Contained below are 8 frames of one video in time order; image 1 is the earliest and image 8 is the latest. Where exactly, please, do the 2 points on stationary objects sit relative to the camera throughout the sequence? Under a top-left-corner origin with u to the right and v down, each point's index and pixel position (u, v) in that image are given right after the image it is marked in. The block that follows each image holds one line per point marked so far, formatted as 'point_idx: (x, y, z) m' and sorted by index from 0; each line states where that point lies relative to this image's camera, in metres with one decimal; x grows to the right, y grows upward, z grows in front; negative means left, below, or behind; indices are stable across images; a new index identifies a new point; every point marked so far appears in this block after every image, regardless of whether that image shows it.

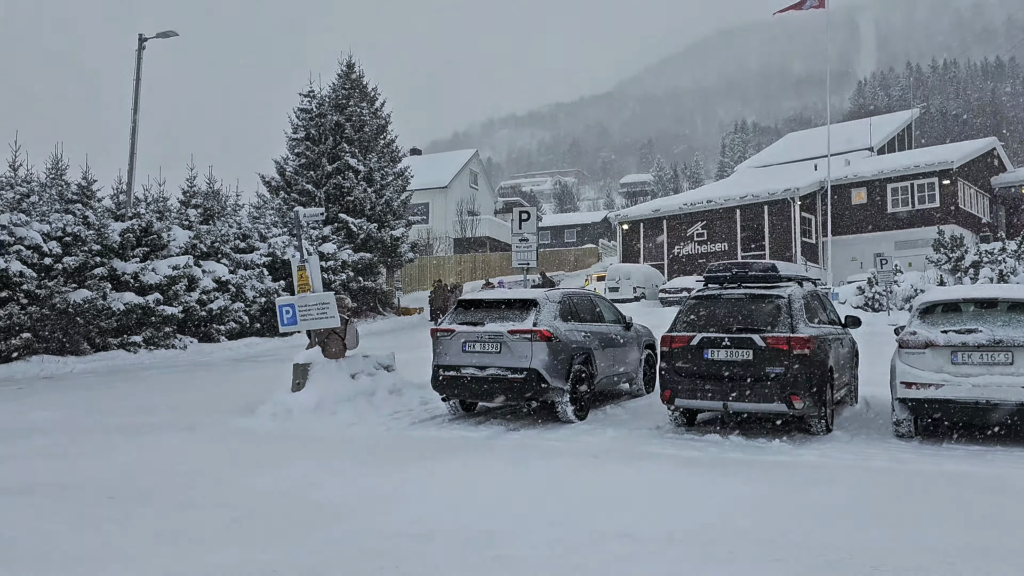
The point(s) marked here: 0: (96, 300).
0: (-9.0, -0.3, +17.8) m
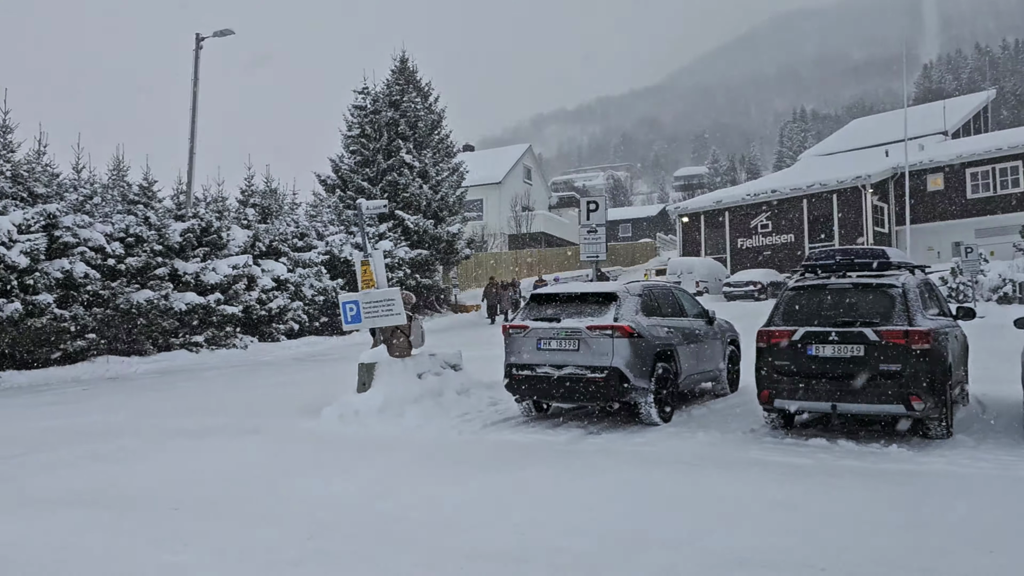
0: (-7.6, -0.3, +17.7) m
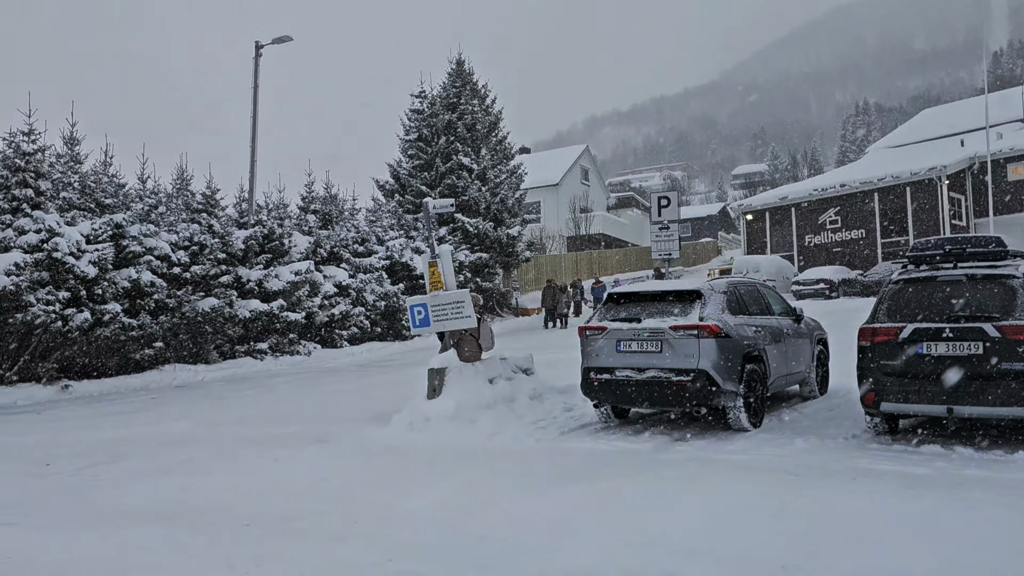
0: (-6.2, -0.4, +17.7) m
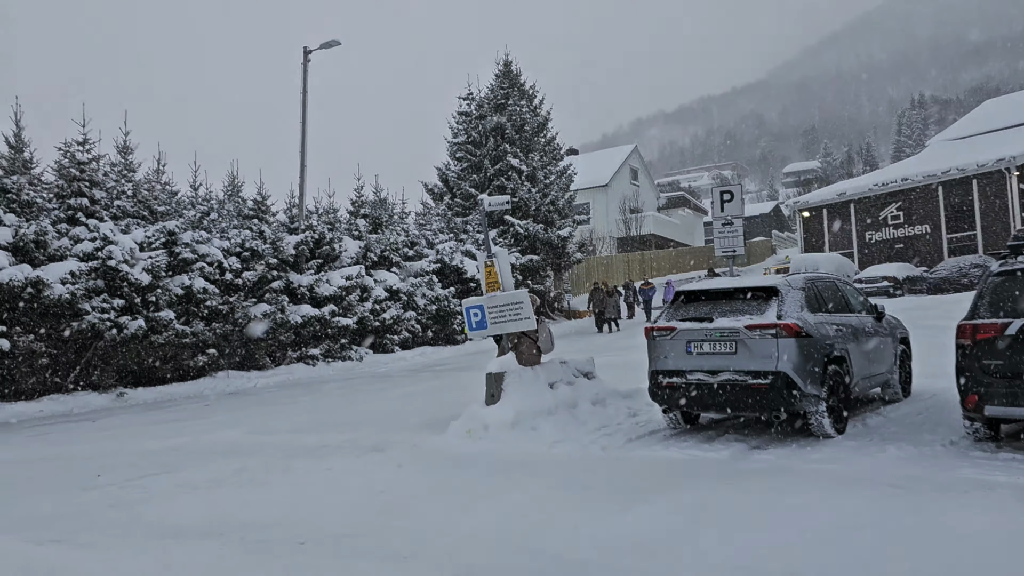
0: (-5.1, -0.5, +17.6) m
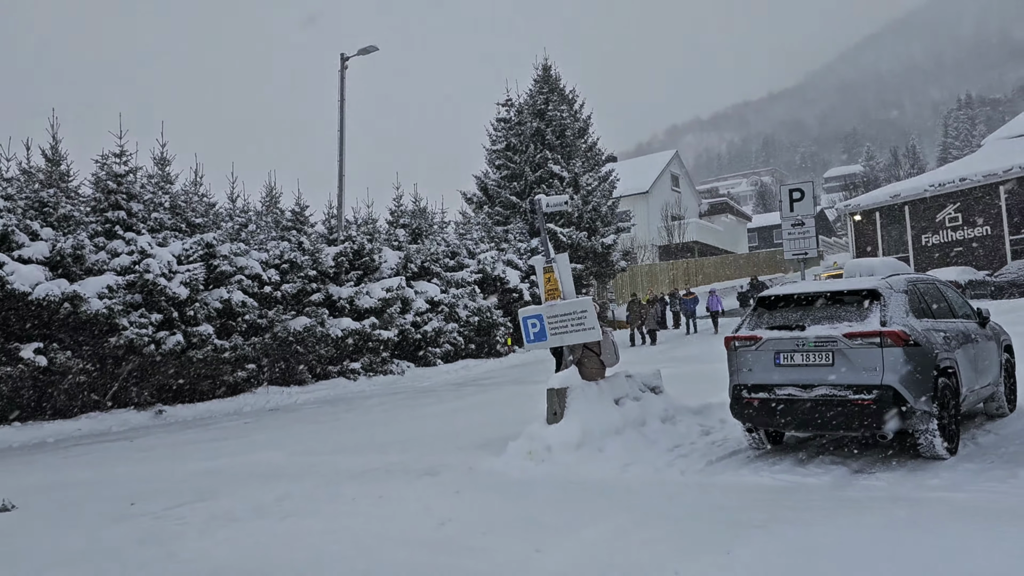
0: (-4.1, -0.8, +17.1) m
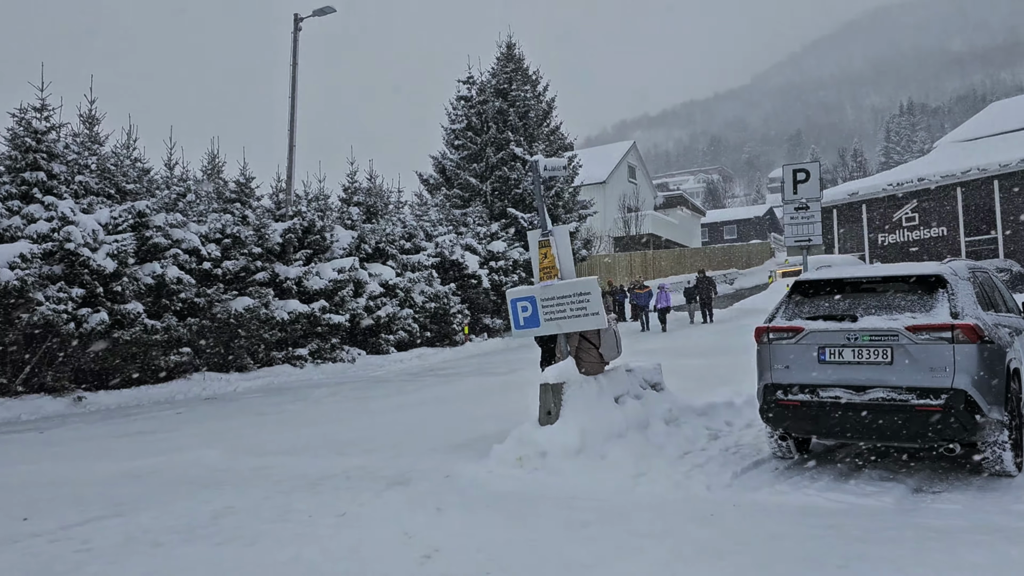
0: (-4.8, -0.4, +15.6) m
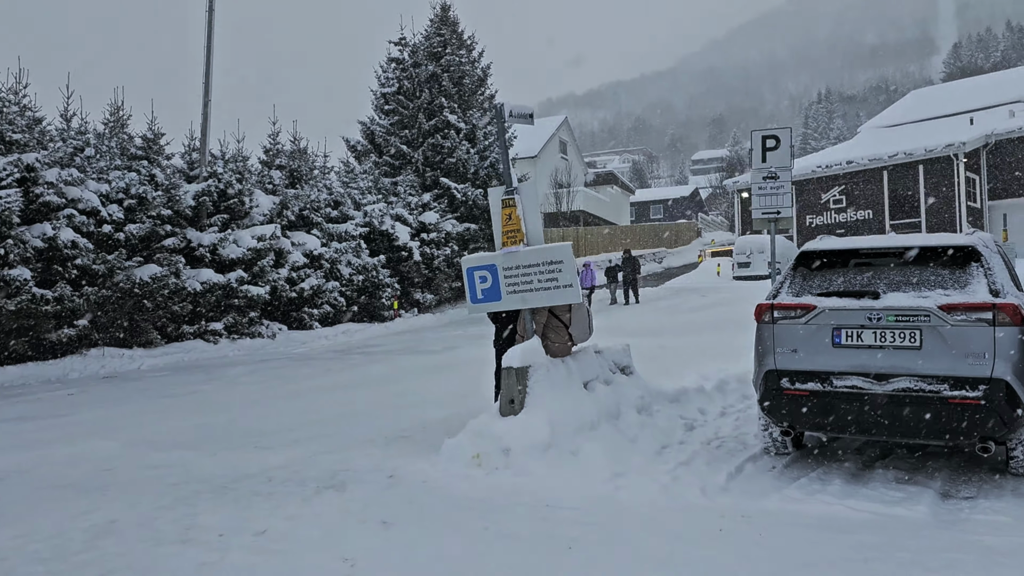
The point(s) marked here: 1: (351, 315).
0: (-5.9, +0.2, +14.1) m
1: (-3.9, -0.7, +19.7) m
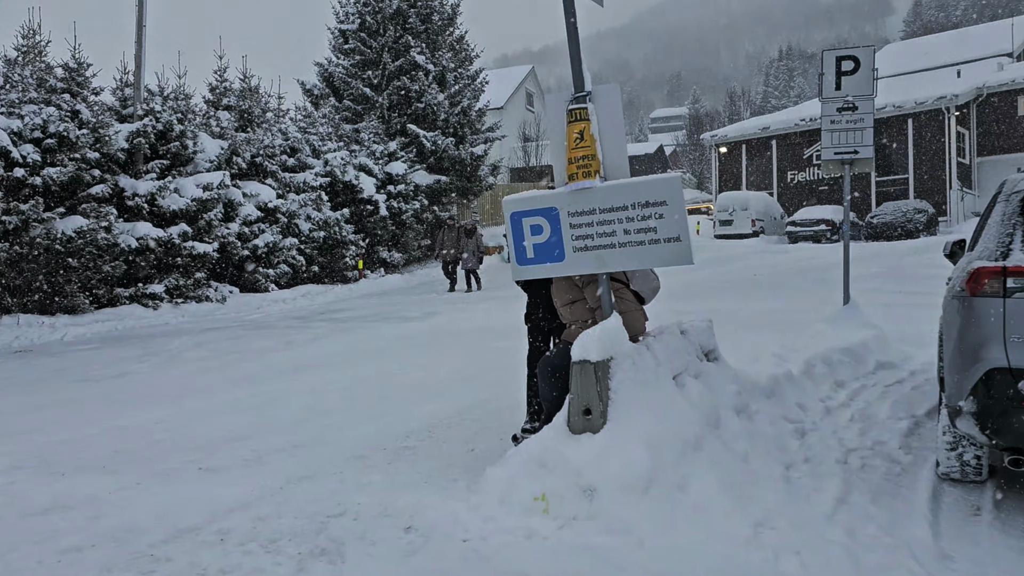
0: (-6.0, +0.8, +11.9) m
1: (-4.3, +0.3, +17.6) m
